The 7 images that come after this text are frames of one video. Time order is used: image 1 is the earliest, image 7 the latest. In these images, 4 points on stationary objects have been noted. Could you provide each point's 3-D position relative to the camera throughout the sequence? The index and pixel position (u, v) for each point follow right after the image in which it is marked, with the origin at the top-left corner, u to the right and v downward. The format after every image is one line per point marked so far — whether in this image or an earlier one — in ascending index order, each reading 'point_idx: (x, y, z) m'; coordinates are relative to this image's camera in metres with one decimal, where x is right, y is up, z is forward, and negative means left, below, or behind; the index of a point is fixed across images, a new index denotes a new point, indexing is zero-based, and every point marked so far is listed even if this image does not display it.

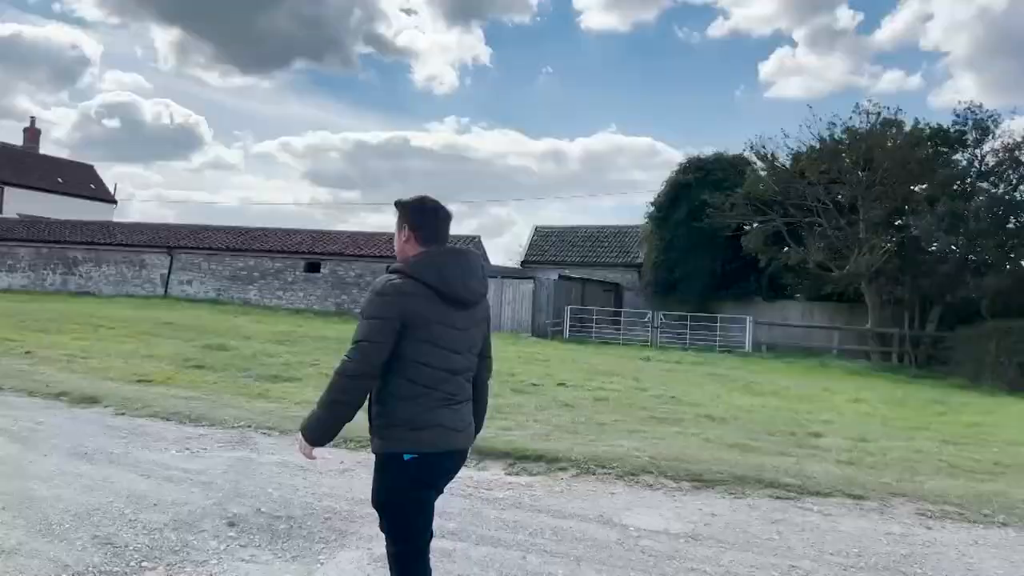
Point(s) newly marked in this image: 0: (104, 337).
0: (-8.3, -1.0, +16.7) m
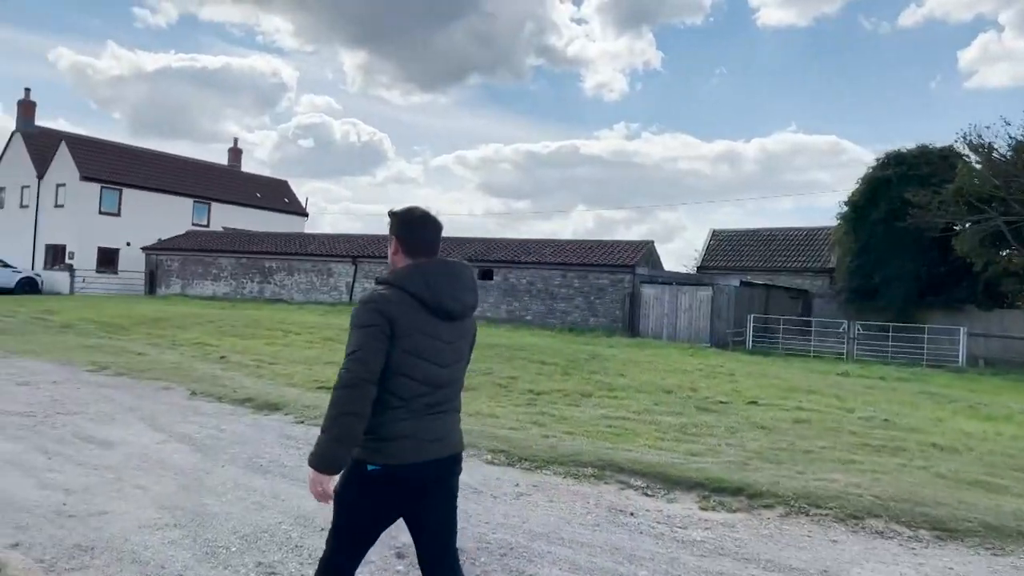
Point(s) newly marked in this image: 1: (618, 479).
0: (-4.7, -1.2, +17.3) m
1: (+0.9, -1.6, +6.9) m
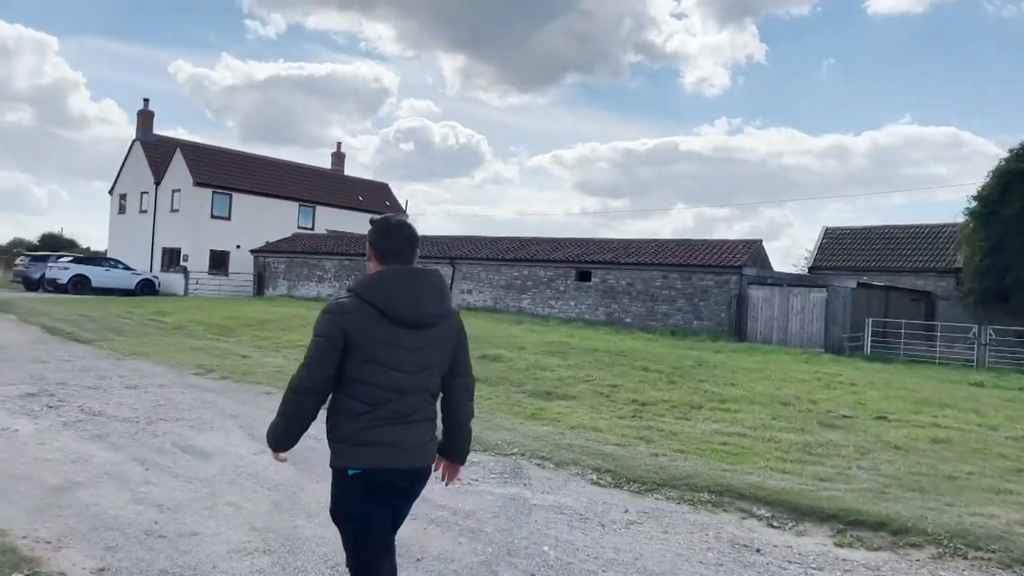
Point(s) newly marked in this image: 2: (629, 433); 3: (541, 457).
0: (-2.6, -1.2, +17.2) m
1: (+1.7, -1.7, +6.3) m
2: (+1.2, -1.6, +8.7) m
3: (+0.3, -1.5, +7.4) m
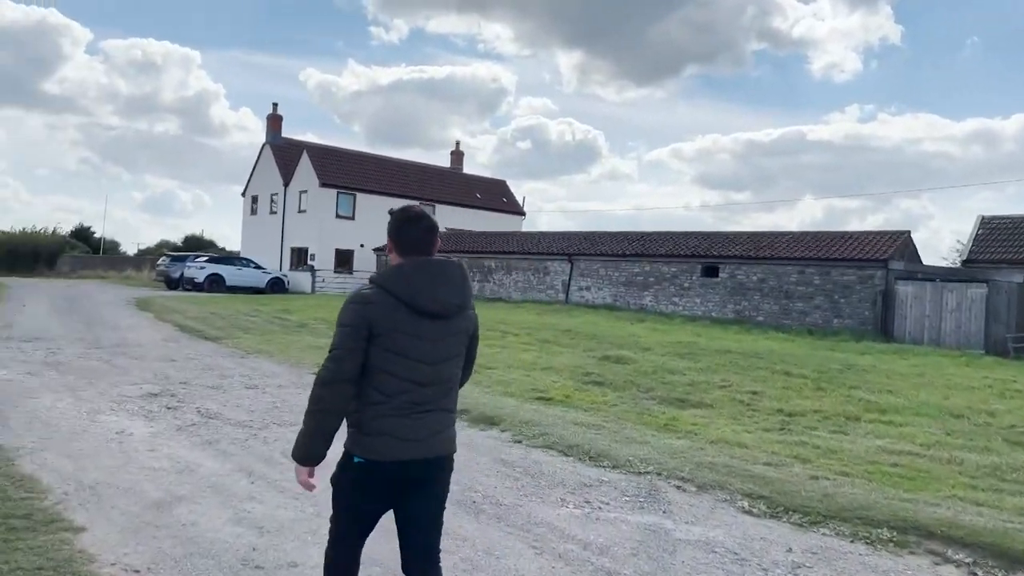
0: (0.0, -1.2, +16.7) m
1: (+2.7, -1.7, +5.2) m
2: (+2.5, -1.5, +7.7) m
3: (+1.3, -1.5, +6.5) m
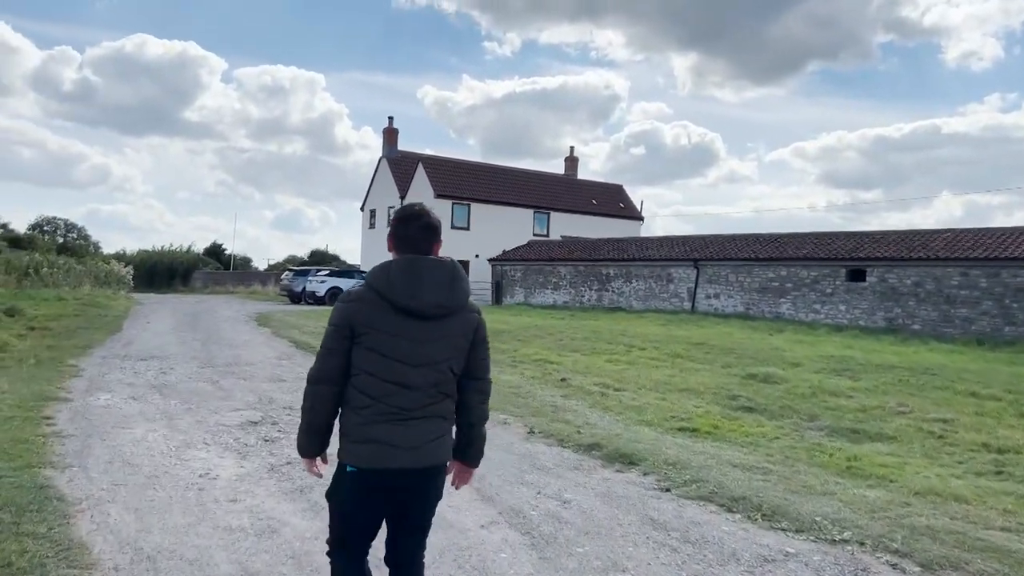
0: (+2.4, -1.3, +15.2) m
1: (+3.4, -1.7, +3.4) m
2: (+3.6, -1.6, +5.9) m
3: (+2.3, -1.6, +4.9) m
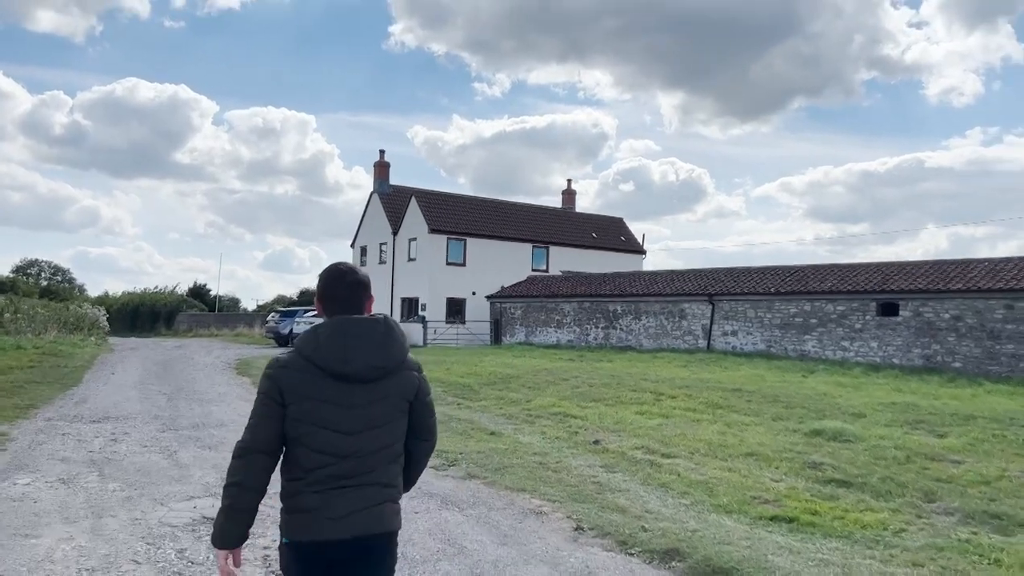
0: (+2.6, -2.0, +13.1) m
1: (+3.8, -1.8, +1.4) m
2: (+4.0, -1.8, +3.8) m
3: (+2.7, -1.8, +2.9) m
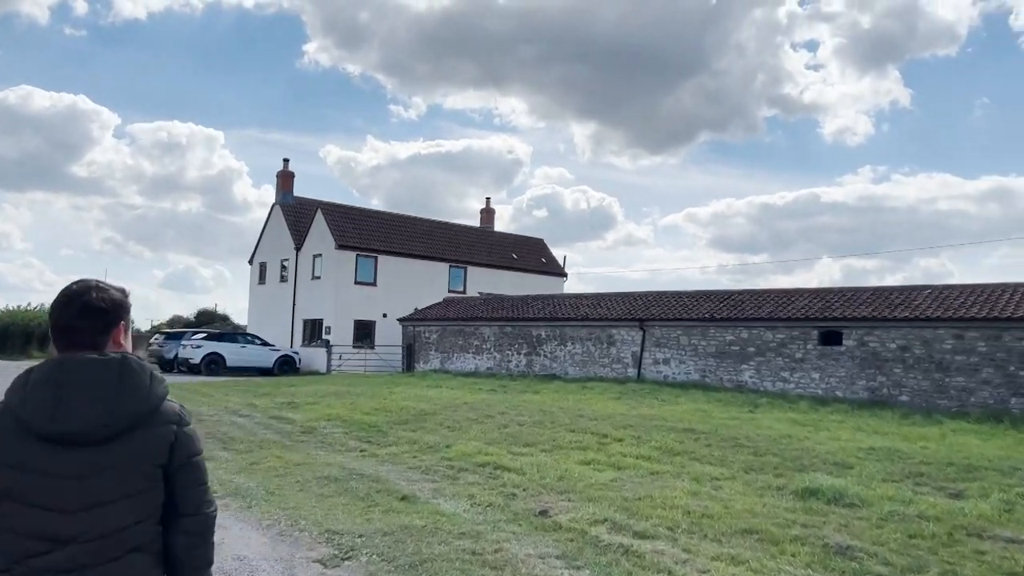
0: (+1.5, -2.3, +10.8) m
1: (+3.9, -1.8, -0.7) m
2: (+3.9, -1.9, +1.7) m
3: (+2.7, -1.8, +0.6) m
